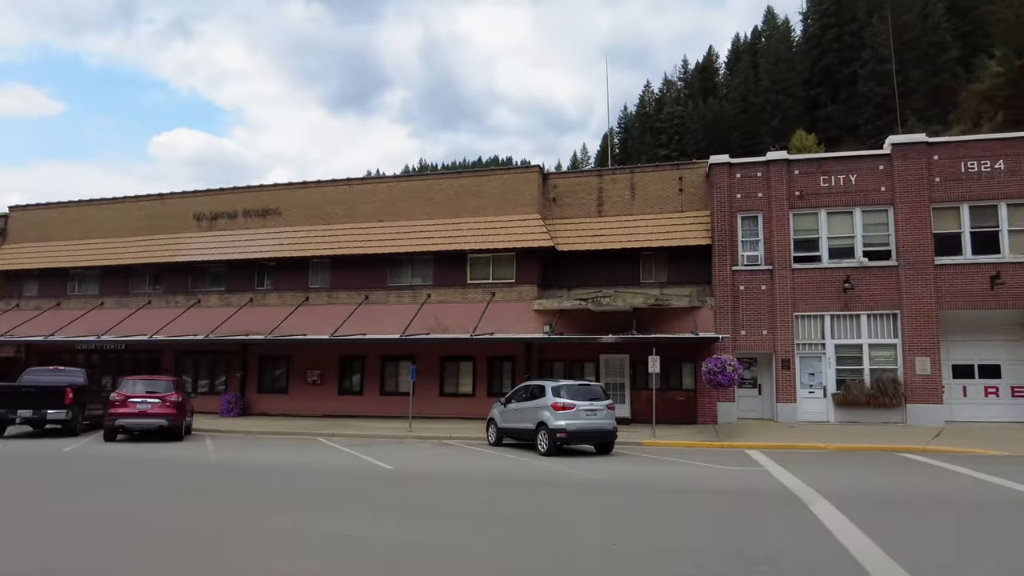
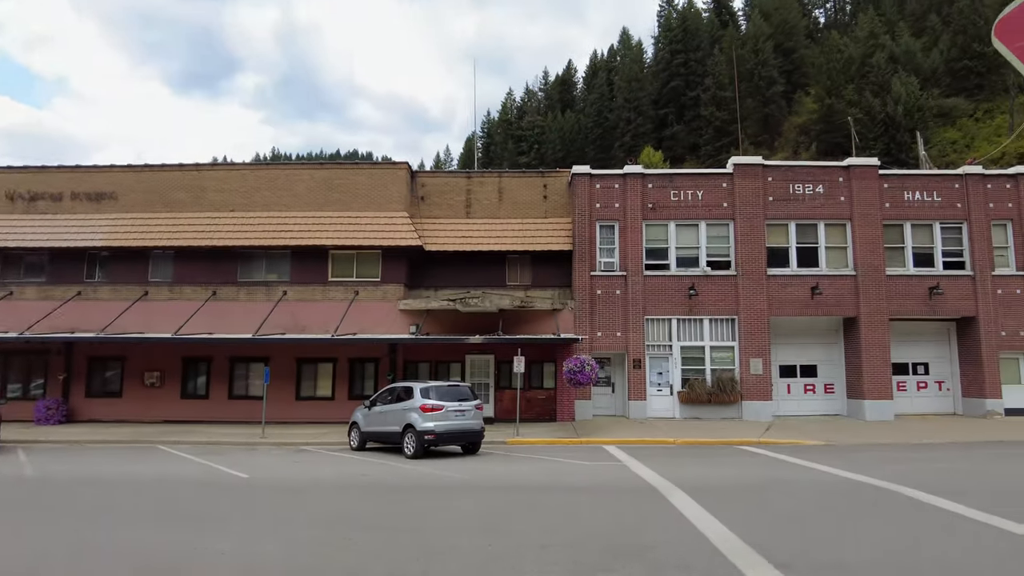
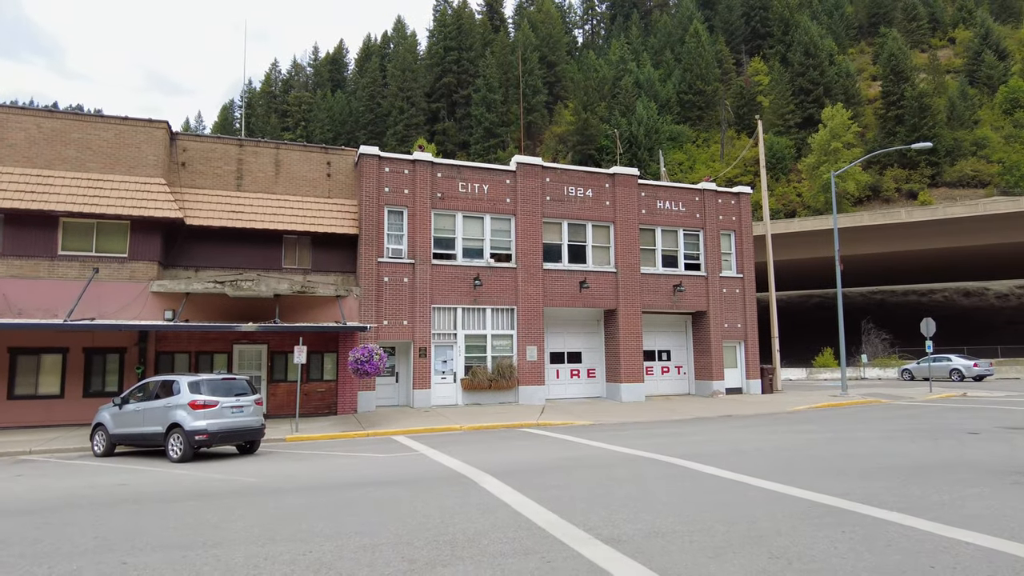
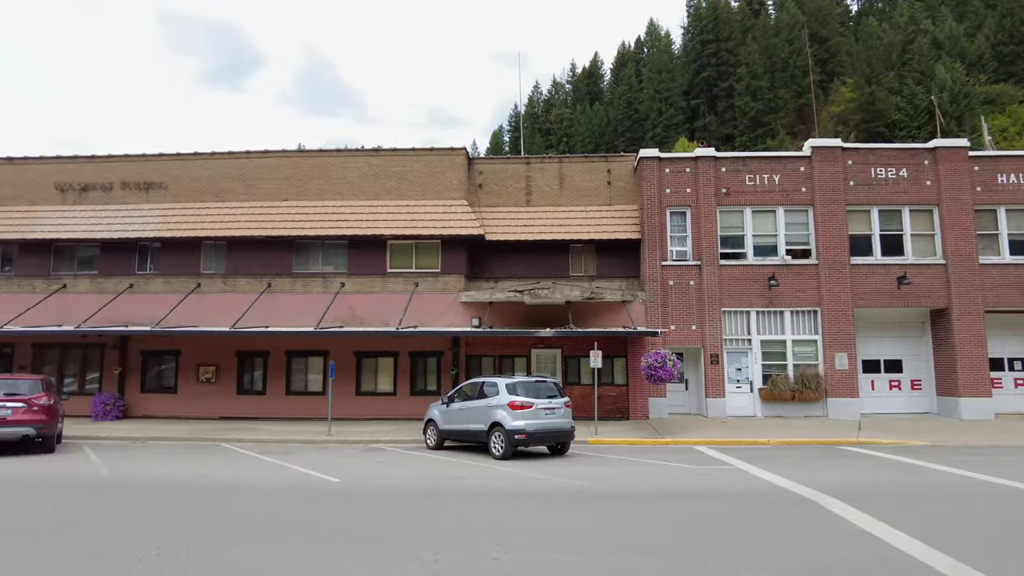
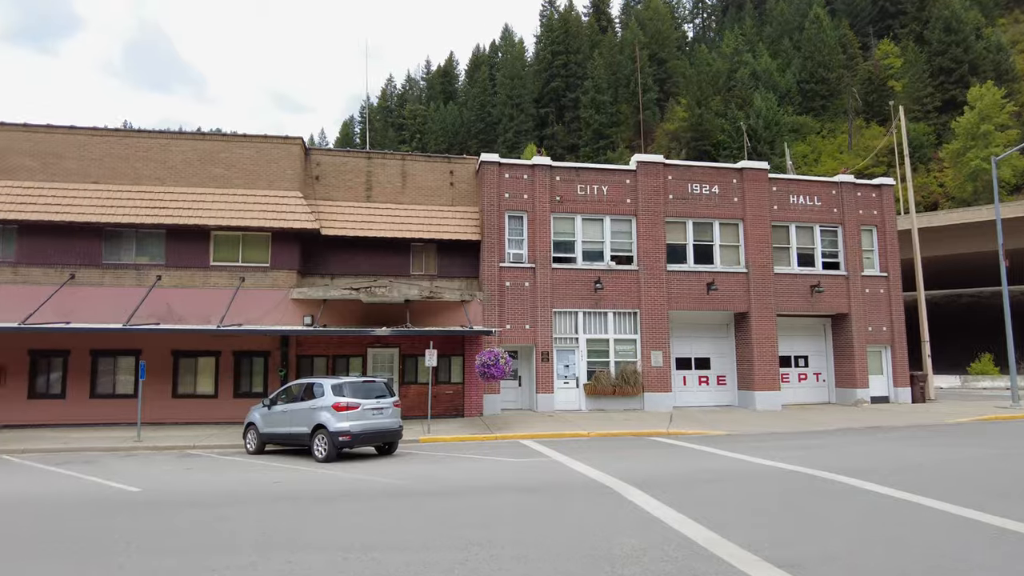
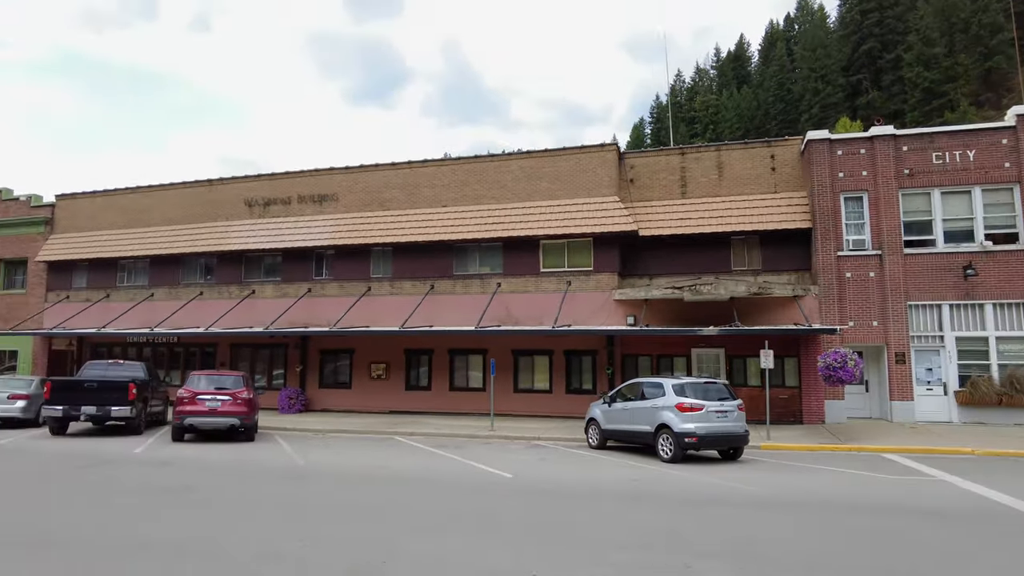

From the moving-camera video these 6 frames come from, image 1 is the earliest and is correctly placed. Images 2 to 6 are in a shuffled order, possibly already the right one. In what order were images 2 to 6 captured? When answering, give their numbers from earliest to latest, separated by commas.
2, 3, 5, 4, 6
